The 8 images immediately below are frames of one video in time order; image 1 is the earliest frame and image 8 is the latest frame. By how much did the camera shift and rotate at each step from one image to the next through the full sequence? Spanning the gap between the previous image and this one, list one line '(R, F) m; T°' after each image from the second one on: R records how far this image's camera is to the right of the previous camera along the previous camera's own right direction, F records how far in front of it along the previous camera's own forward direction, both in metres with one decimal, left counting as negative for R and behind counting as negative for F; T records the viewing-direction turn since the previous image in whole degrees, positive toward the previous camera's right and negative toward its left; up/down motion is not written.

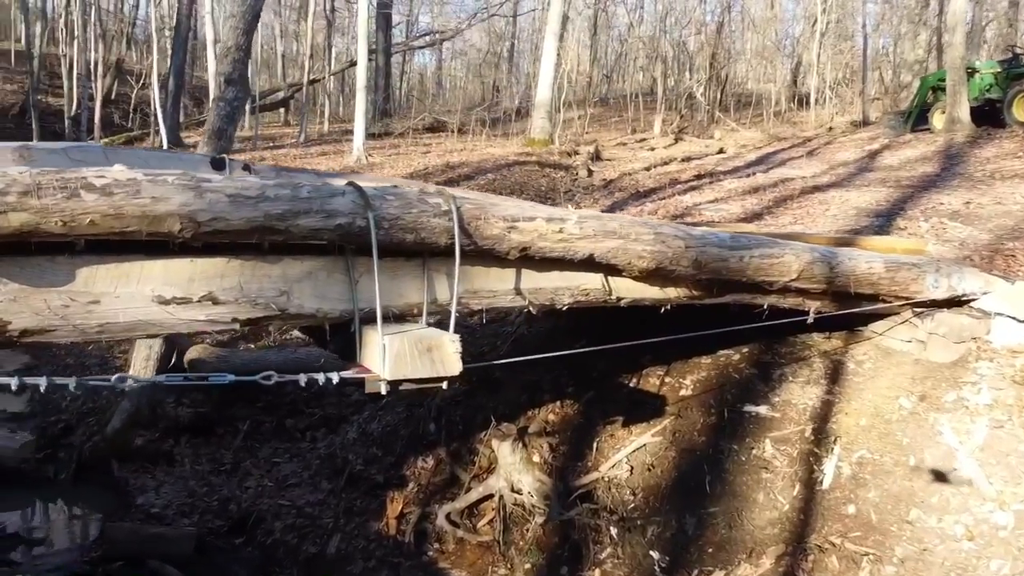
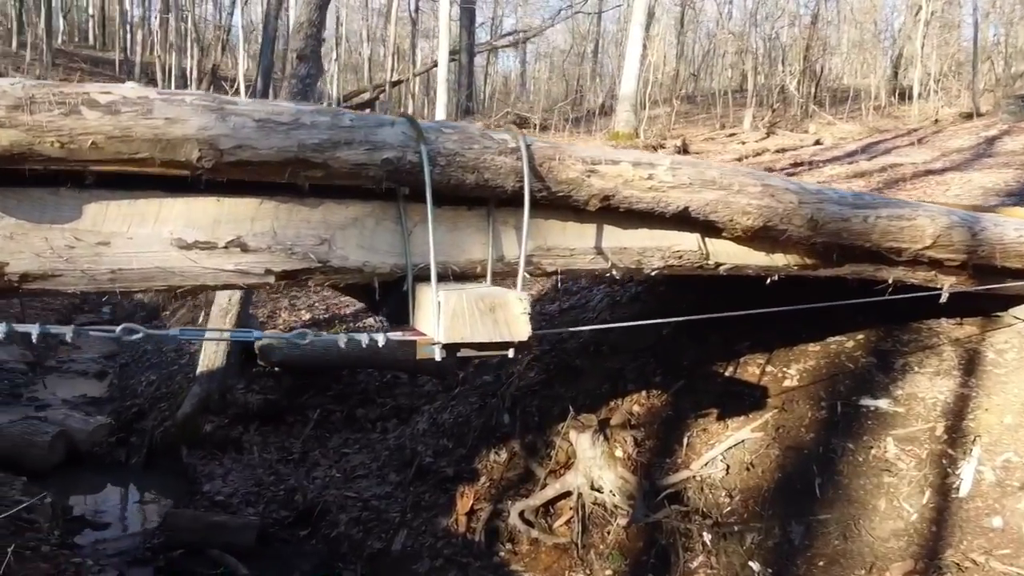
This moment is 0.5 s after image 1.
(0.0, +0.6) m; -6°
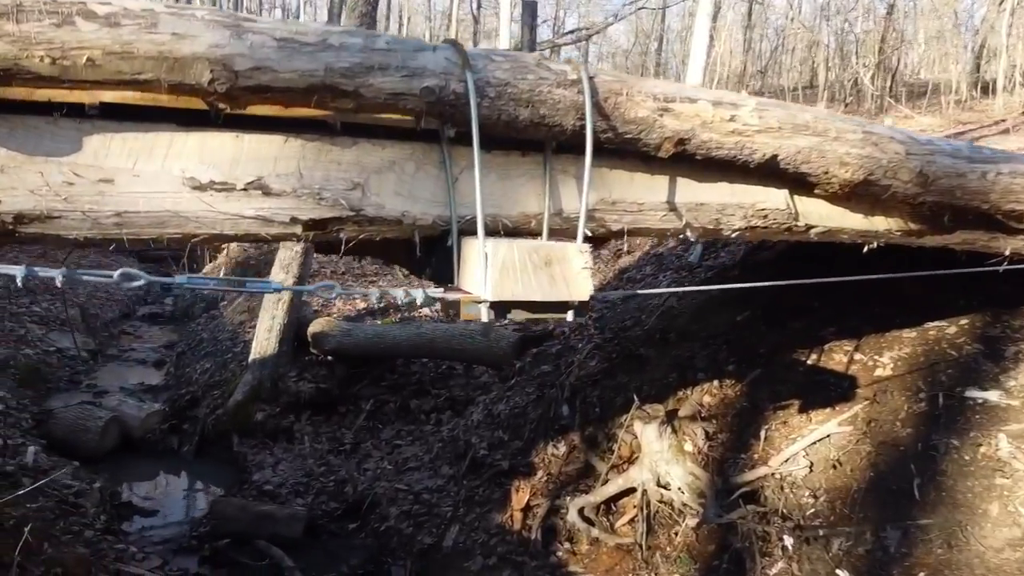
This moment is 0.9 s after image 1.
(0.0, +0.5) m; -4°
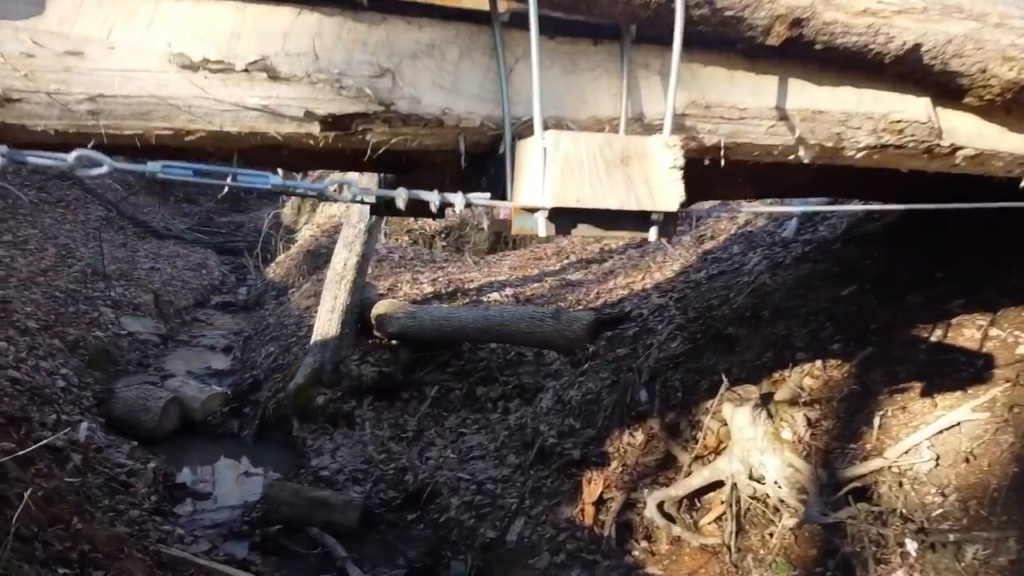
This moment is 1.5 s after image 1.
(0.0, +0.6) m; -5°
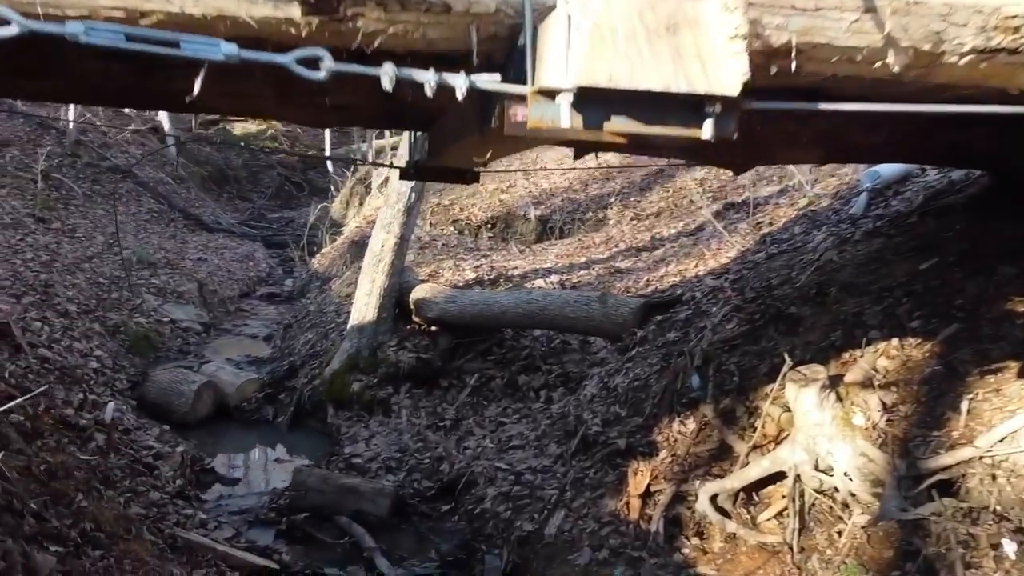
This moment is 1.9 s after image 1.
(+0.1, +0.5) m; -4°
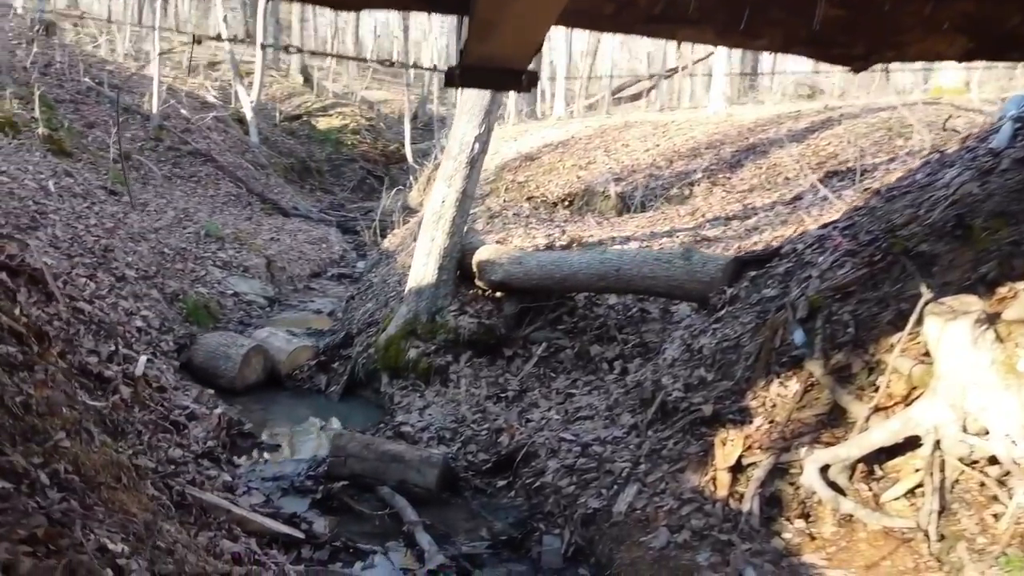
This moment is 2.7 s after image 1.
(+0.1, +0.9) m; -6°
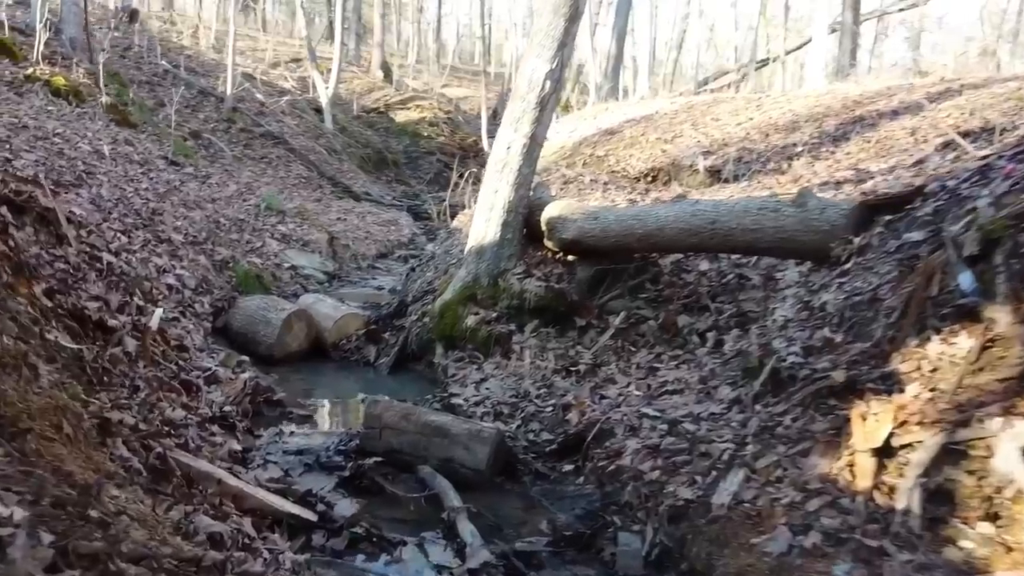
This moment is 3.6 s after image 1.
(0.0, +1.1) m; -6°
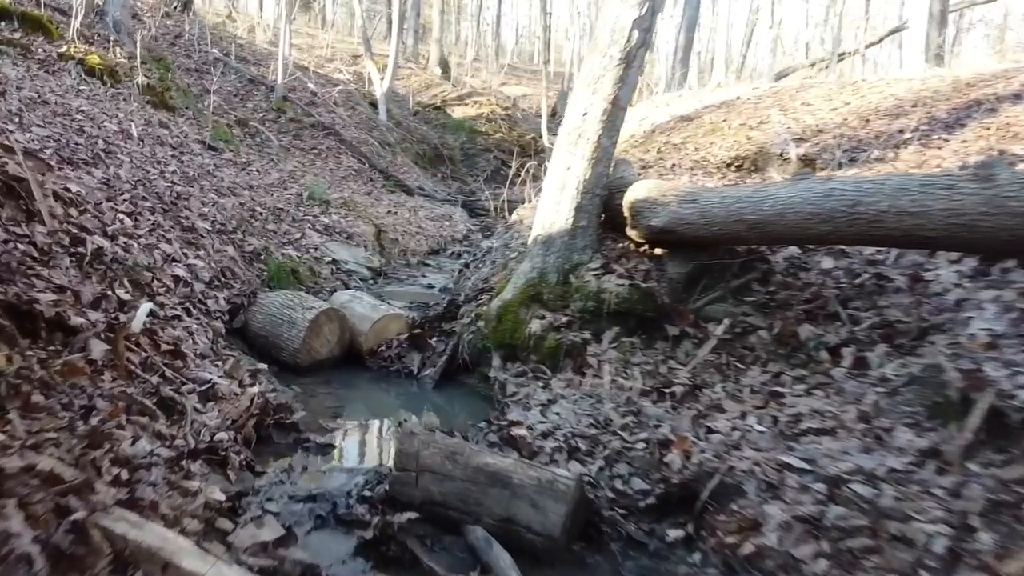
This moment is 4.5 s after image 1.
(-0.1, +1.3) m; -4°
